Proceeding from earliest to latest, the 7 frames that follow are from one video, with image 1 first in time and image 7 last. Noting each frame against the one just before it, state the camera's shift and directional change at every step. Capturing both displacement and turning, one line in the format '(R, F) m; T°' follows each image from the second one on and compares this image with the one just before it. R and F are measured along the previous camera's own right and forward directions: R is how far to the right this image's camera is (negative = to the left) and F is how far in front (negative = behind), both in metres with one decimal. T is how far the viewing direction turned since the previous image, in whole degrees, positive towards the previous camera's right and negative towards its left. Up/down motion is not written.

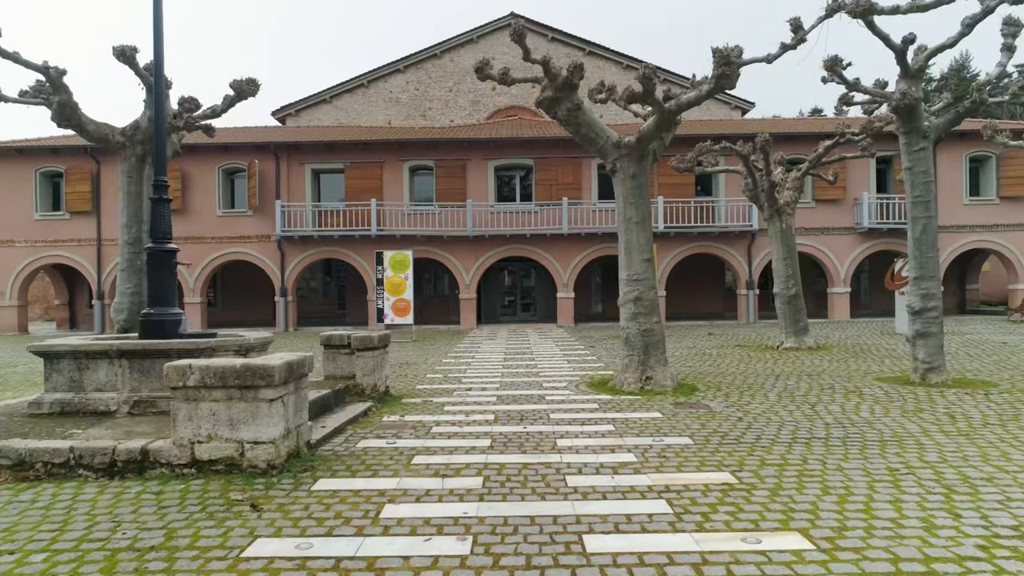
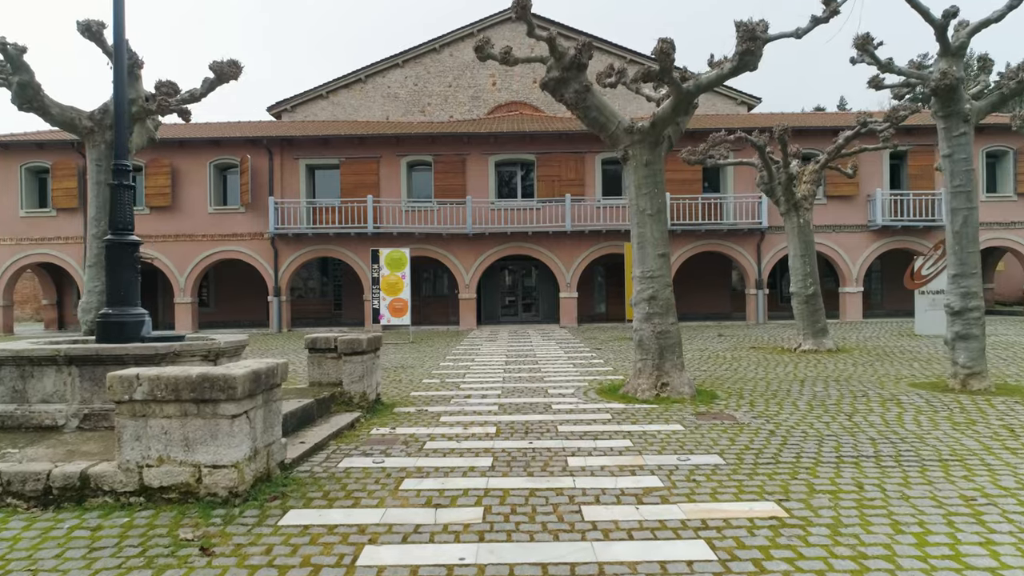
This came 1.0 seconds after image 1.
(0.0, +0.8) m; 0°
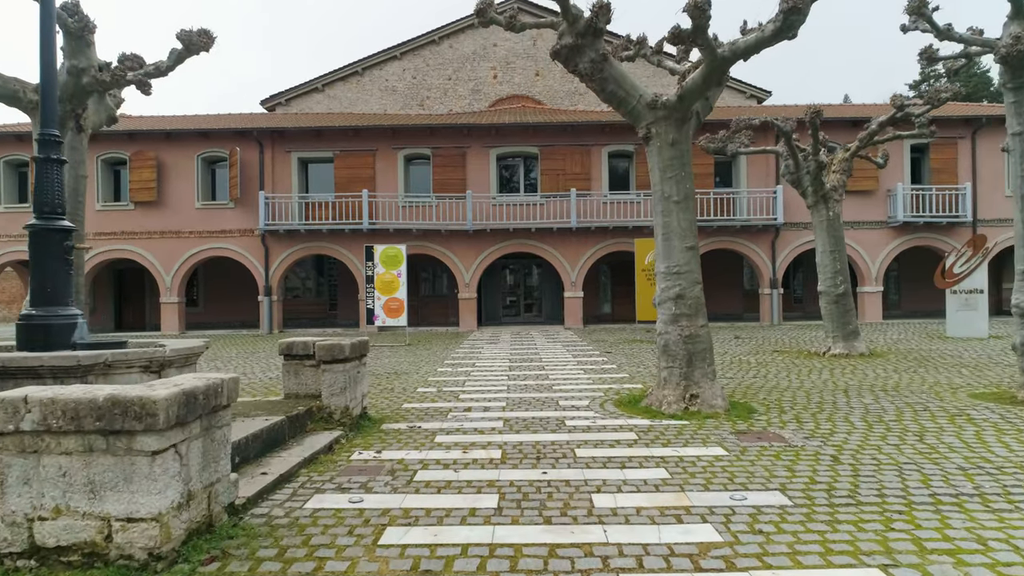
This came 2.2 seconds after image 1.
(-0.1, +1.1) m; 0°
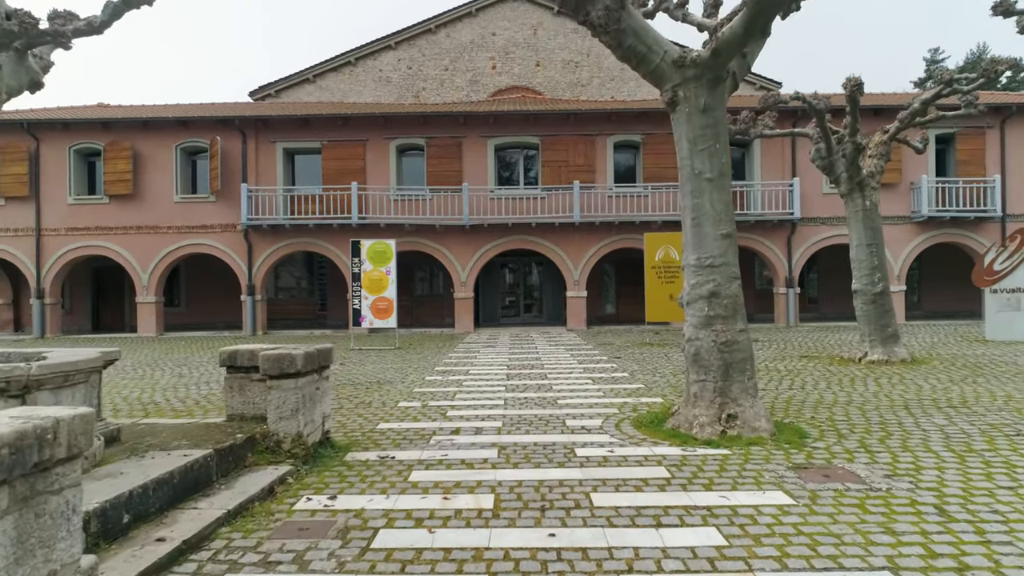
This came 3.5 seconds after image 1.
(0.0, +1.4) m; 0°
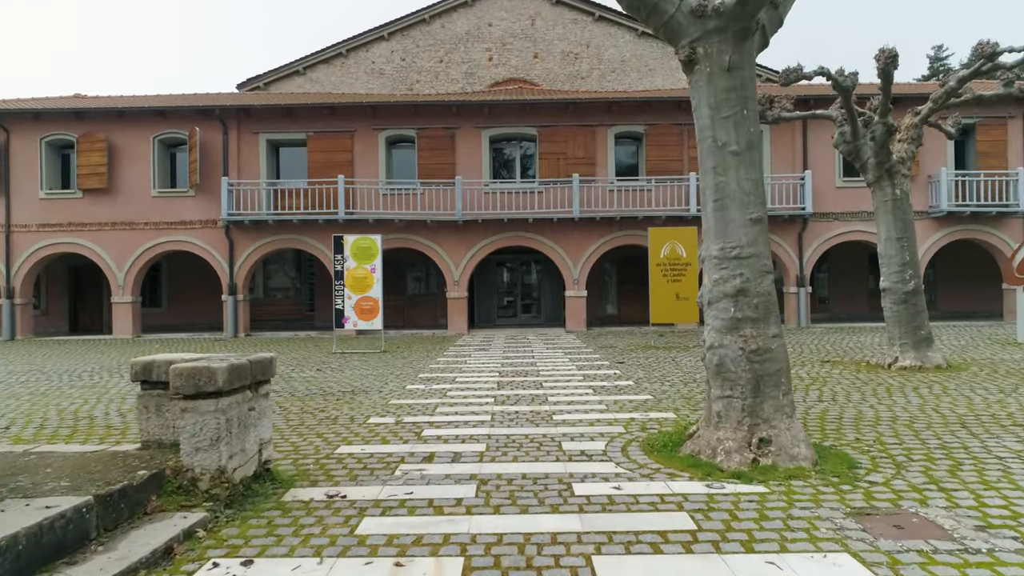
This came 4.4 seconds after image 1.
(+0.2, +1.1) m; 0°
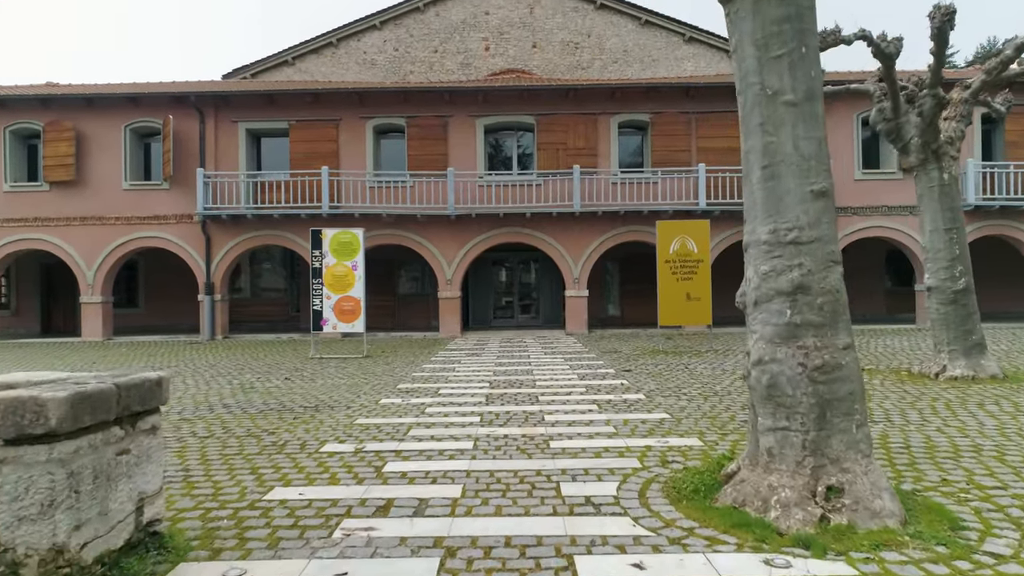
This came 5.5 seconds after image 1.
(+0.1, +1.3) m; 0°
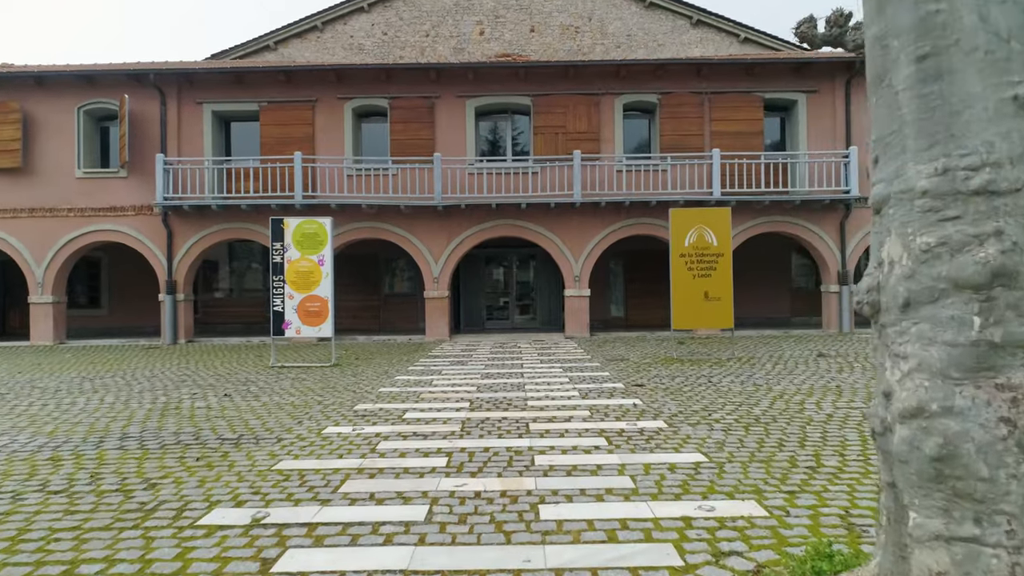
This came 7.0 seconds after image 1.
(+0.2, +1.8) m; 0°
